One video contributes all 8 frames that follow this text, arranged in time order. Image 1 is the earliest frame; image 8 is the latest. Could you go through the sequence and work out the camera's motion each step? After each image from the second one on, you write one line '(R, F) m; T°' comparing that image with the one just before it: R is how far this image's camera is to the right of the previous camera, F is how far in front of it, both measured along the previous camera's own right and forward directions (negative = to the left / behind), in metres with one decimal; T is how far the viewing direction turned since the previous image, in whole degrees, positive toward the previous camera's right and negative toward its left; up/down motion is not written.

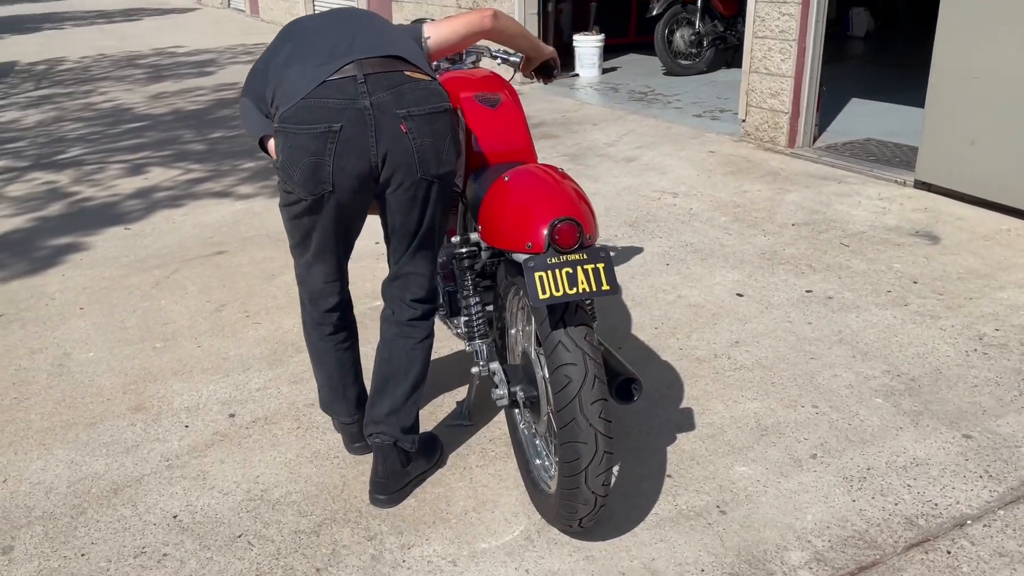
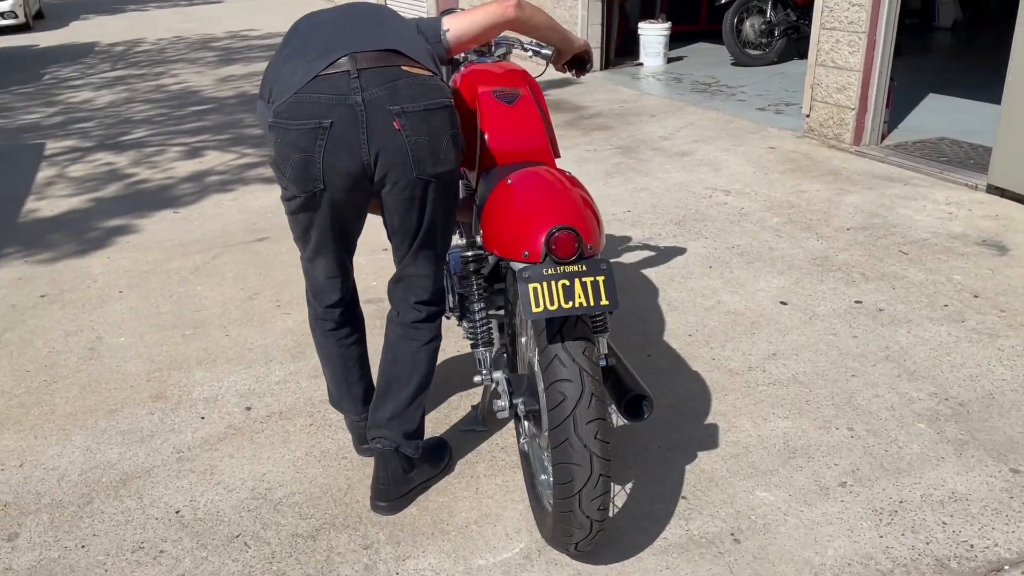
(+0.2, +0.1) m; -5°
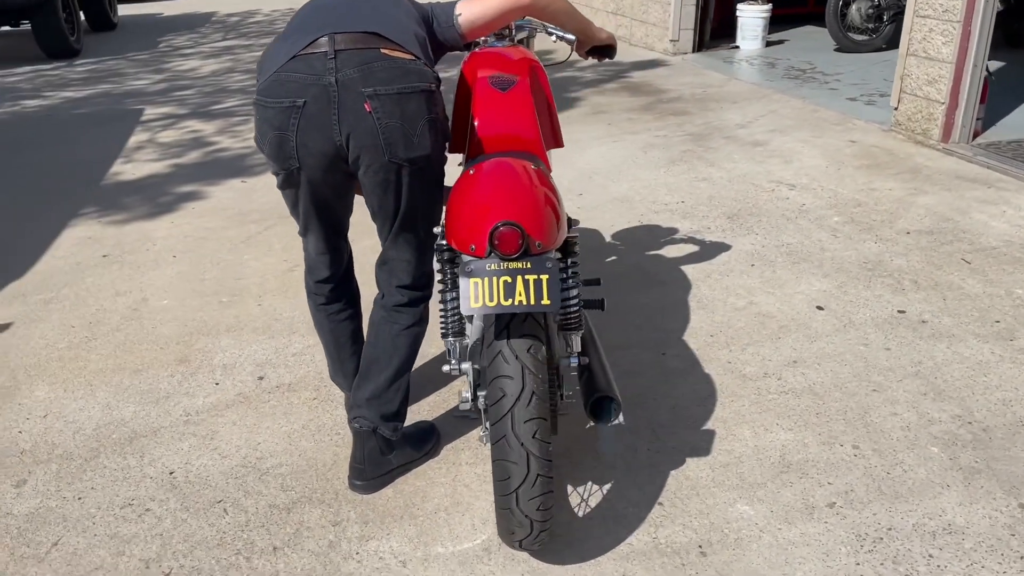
(+0.4, +0.1) m; -7°
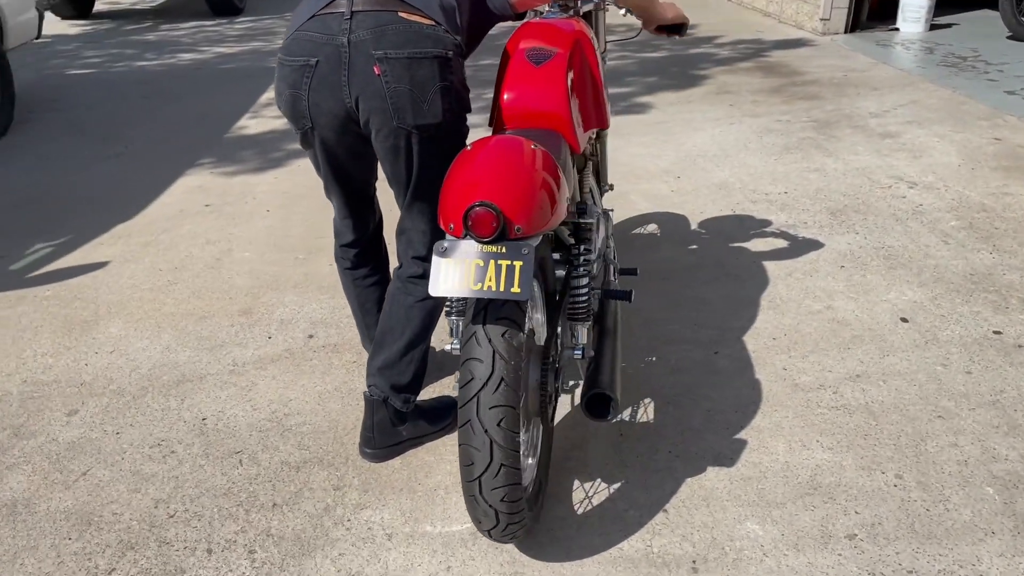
(+0.4, +0.1) m; -10°
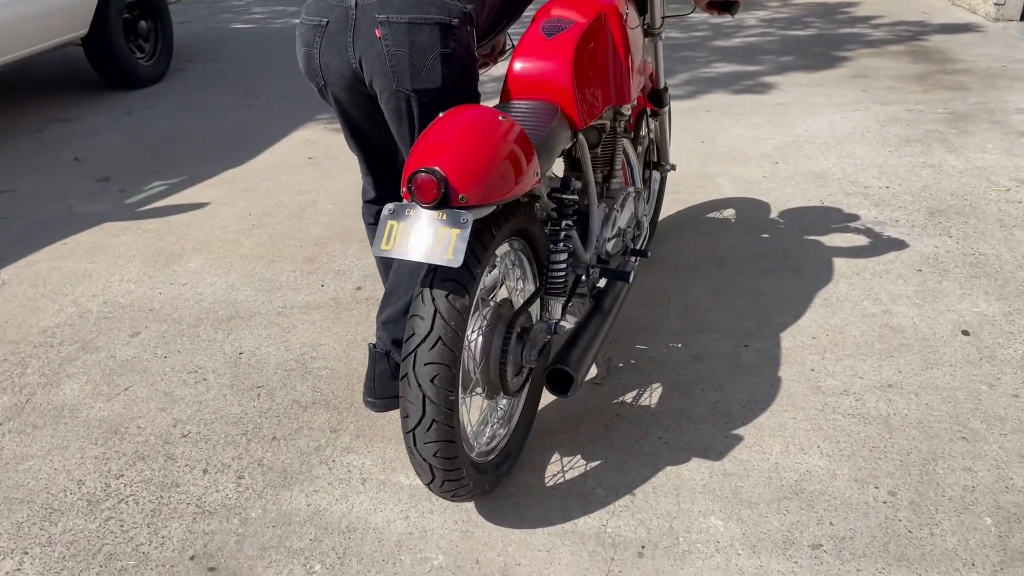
(+0.5, 0.0) m; -10°
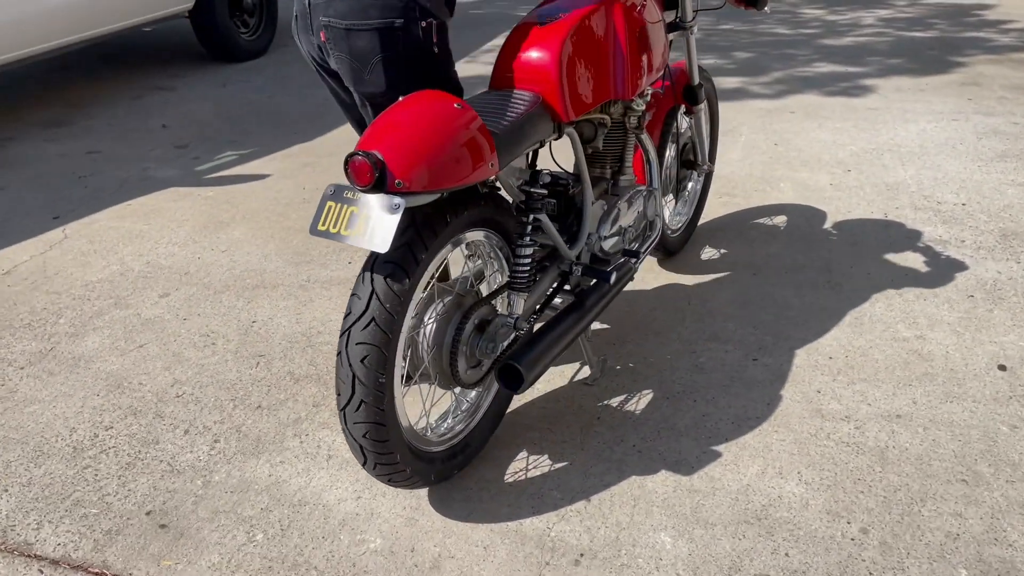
(+0.4, +0.1) m; -8°
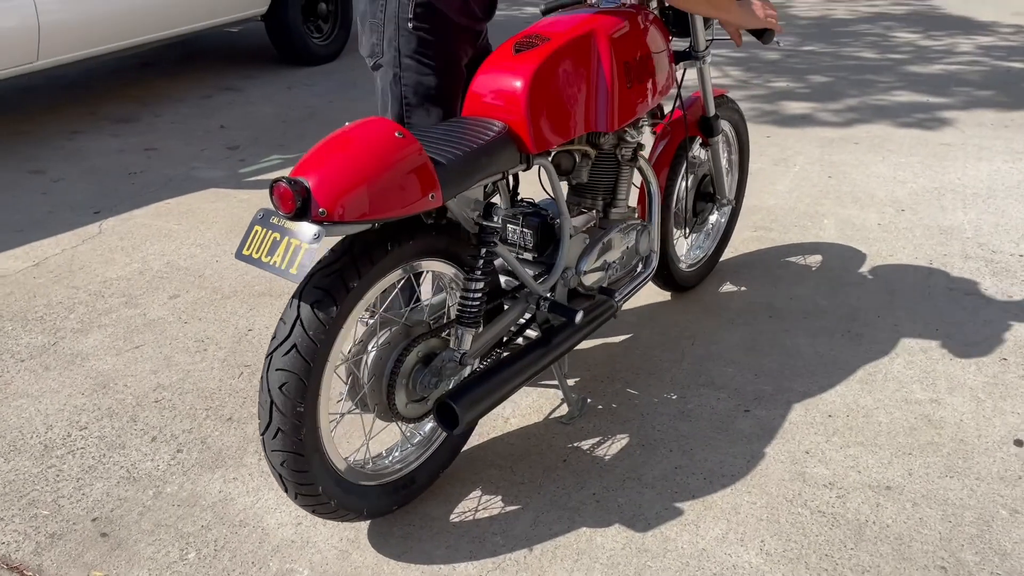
(+0.4, +0.1) m; -6°
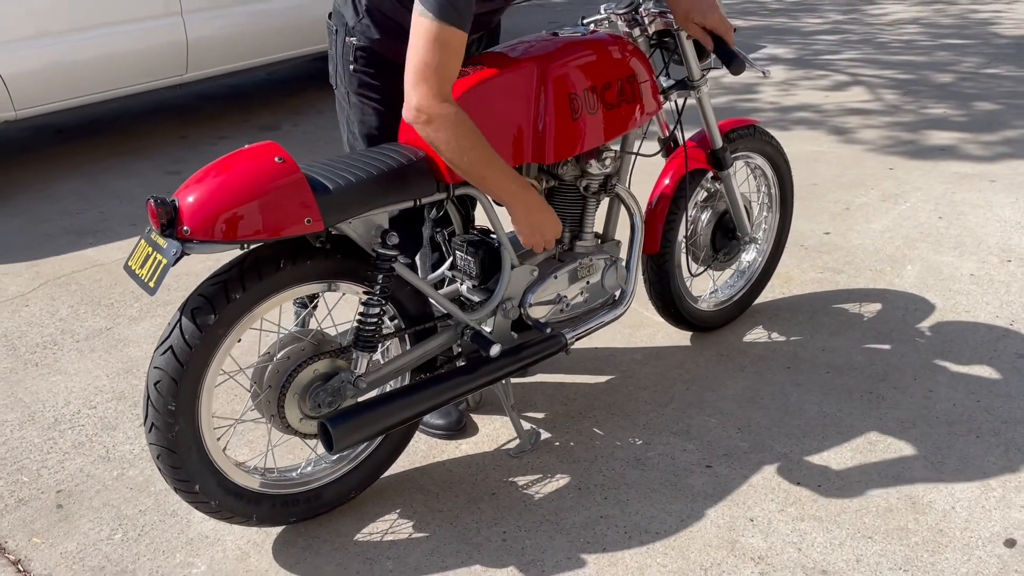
(+0.8, +0.1) m; -14°
